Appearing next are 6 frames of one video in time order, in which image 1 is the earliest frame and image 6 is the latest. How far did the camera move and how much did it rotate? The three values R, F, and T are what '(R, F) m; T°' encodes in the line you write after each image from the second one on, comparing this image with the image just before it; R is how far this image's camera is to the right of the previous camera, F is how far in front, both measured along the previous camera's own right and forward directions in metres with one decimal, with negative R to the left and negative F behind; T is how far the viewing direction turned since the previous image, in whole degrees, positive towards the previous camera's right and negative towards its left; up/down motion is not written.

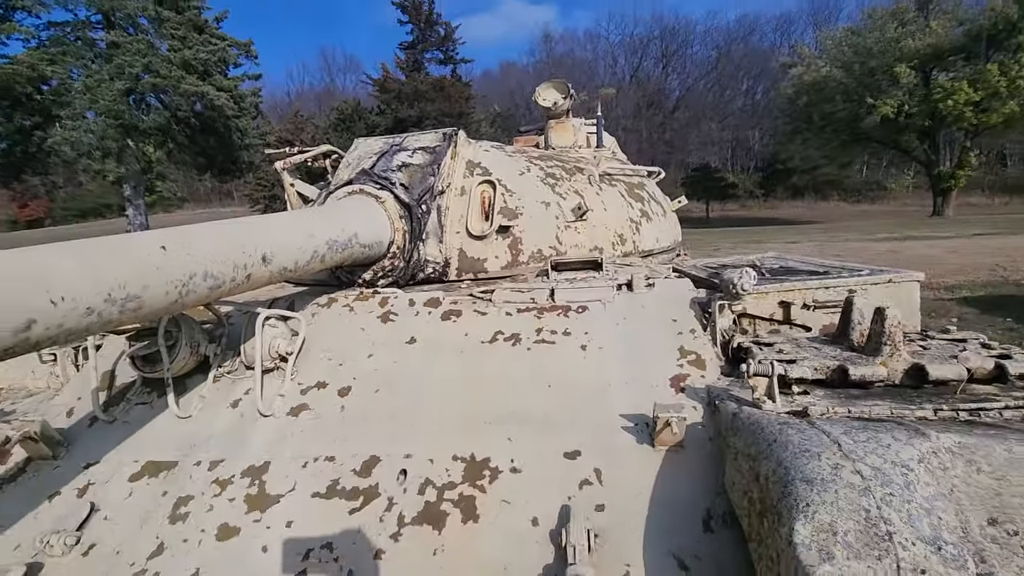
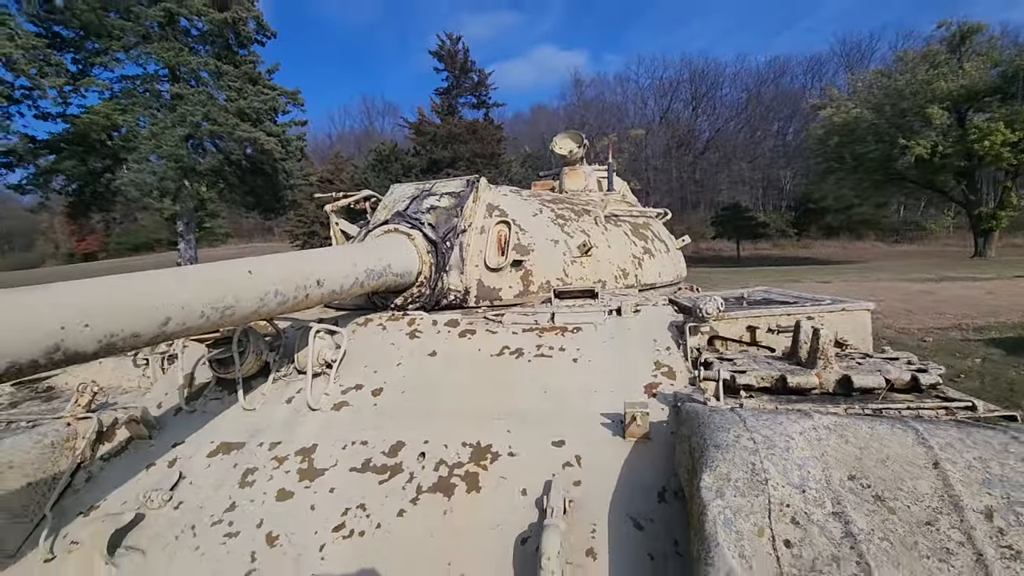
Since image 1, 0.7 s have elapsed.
(+0.2, -0.5) m; -3°
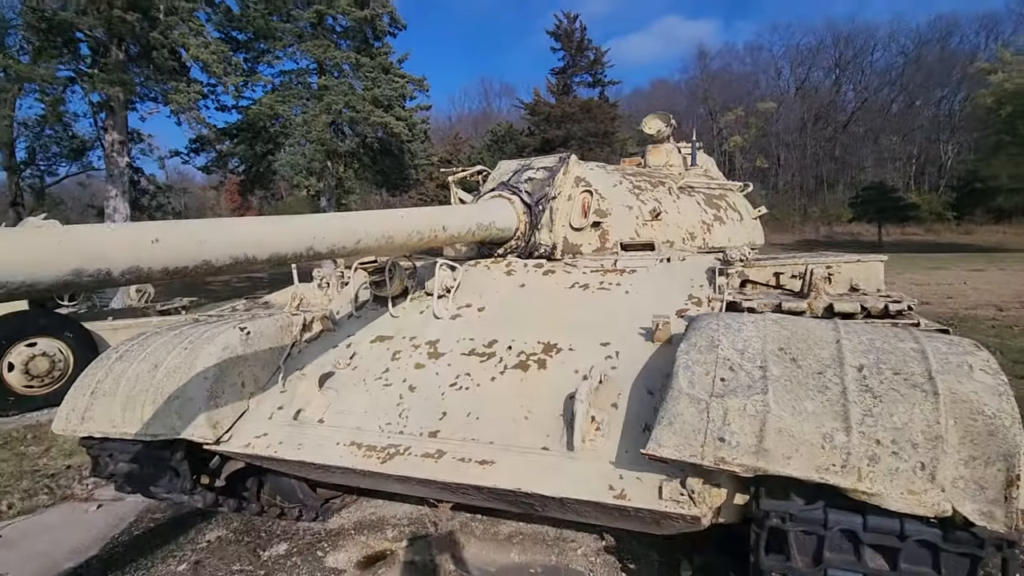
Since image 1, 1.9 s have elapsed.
(+0.3, -1.1) m; -12°
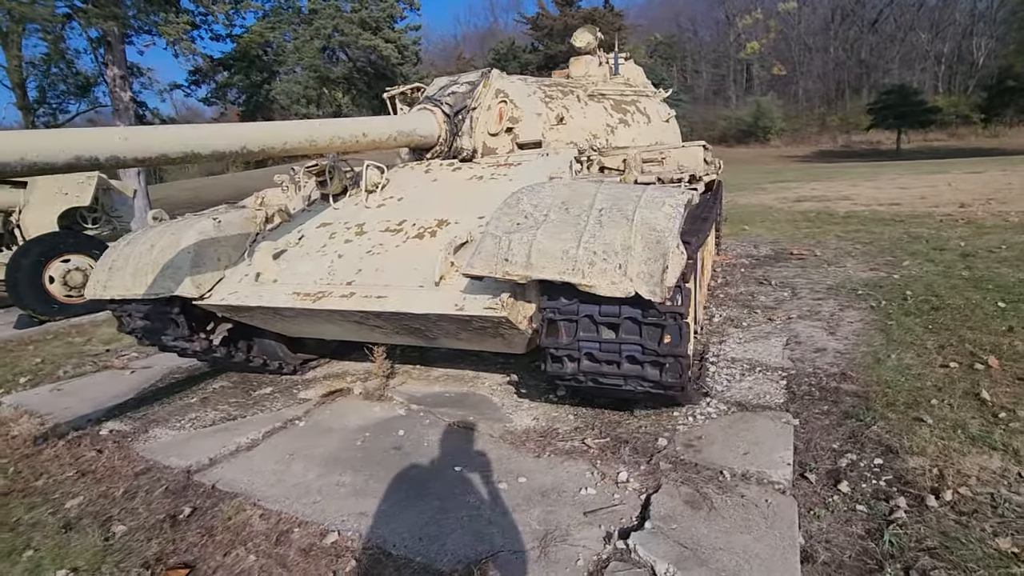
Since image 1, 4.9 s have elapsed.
(+1.1, -1.2) m; -2°
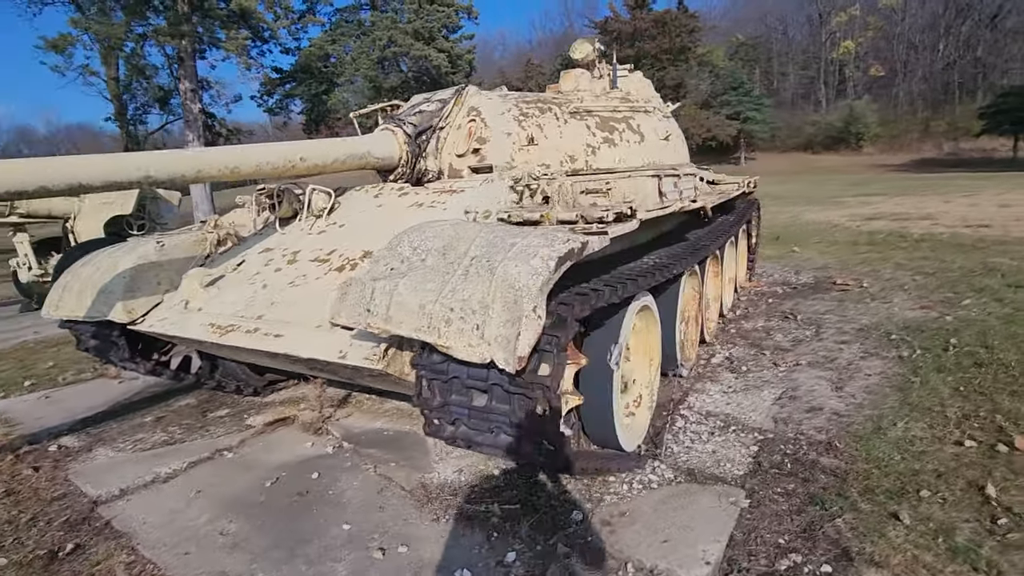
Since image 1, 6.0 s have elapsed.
(+1.2, +0.5) m; -8°
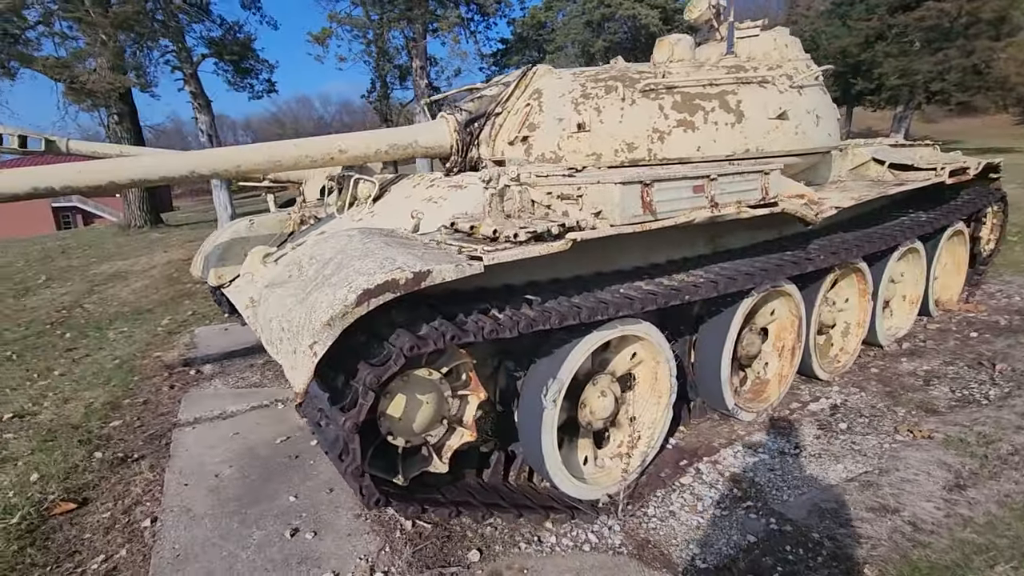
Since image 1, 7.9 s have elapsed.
(+2.0, +0.8) m; -25°
